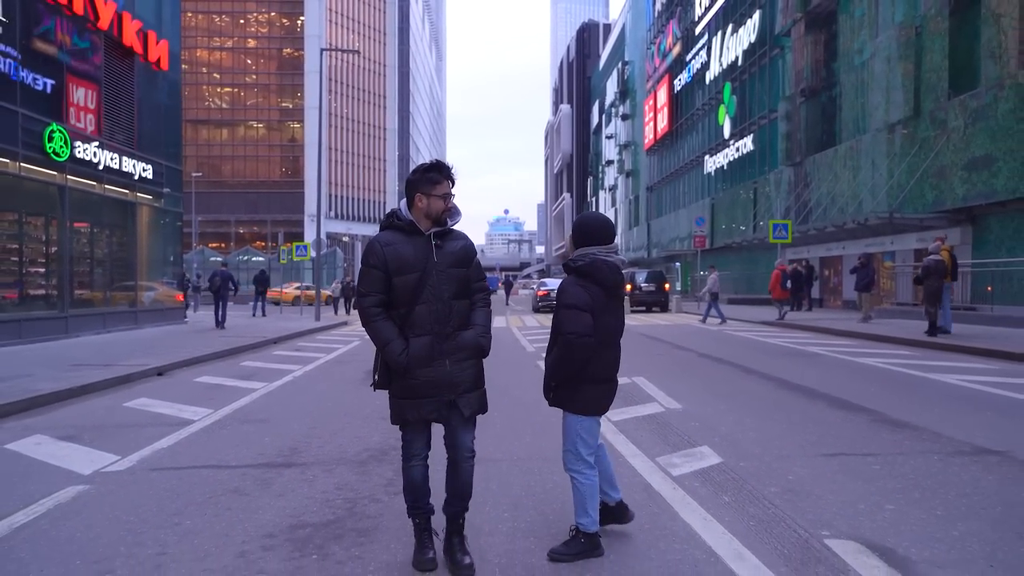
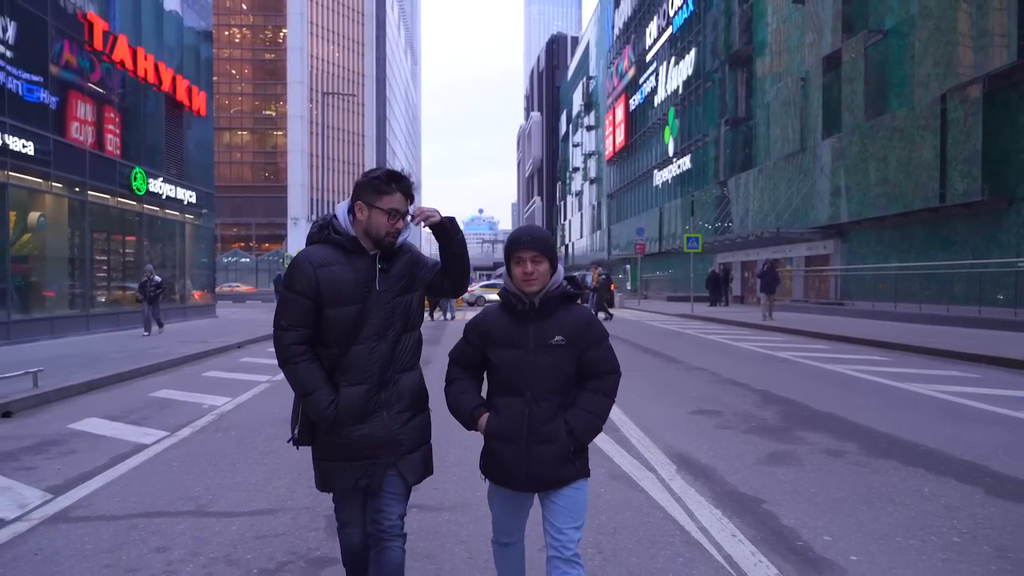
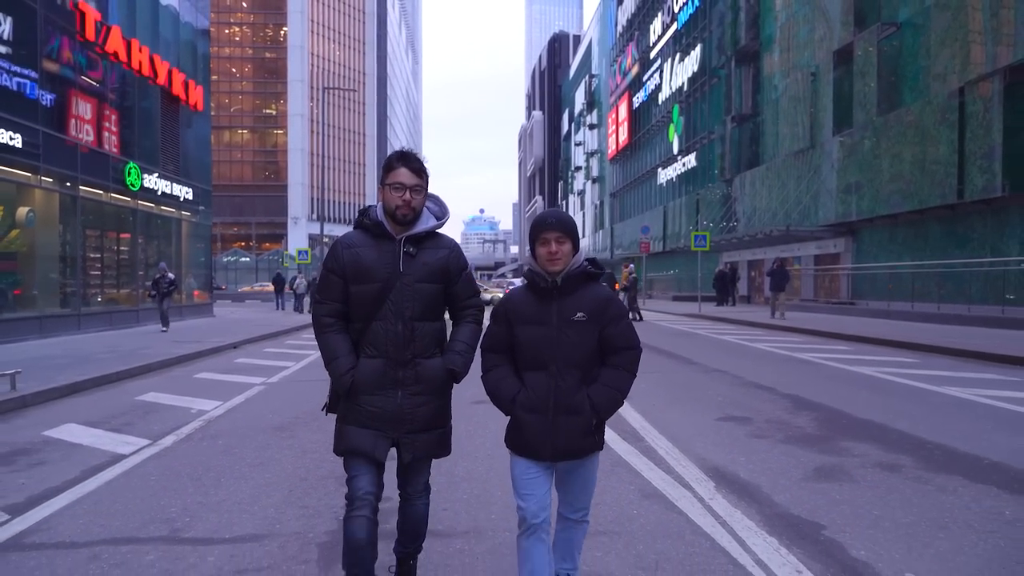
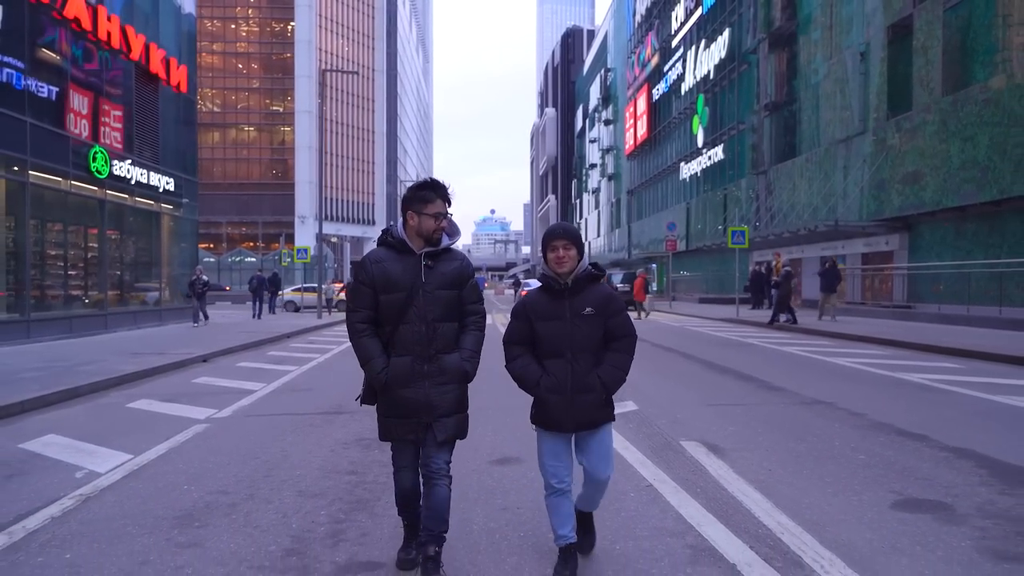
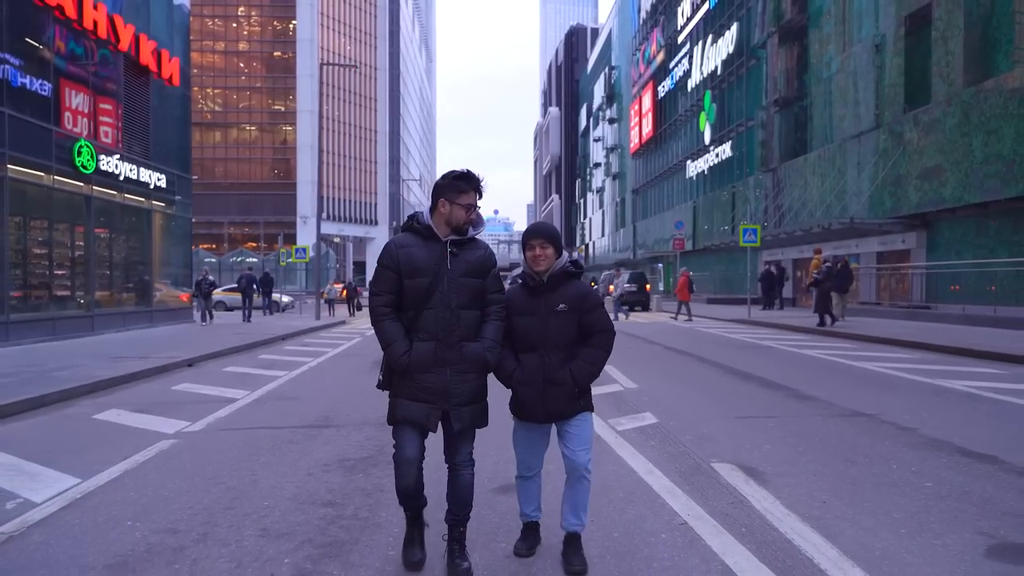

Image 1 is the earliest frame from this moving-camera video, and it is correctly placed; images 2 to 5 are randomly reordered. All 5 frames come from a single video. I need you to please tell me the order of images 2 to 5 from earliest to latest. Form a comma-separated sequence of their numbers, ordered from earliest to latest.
5, 4, 3, 2
